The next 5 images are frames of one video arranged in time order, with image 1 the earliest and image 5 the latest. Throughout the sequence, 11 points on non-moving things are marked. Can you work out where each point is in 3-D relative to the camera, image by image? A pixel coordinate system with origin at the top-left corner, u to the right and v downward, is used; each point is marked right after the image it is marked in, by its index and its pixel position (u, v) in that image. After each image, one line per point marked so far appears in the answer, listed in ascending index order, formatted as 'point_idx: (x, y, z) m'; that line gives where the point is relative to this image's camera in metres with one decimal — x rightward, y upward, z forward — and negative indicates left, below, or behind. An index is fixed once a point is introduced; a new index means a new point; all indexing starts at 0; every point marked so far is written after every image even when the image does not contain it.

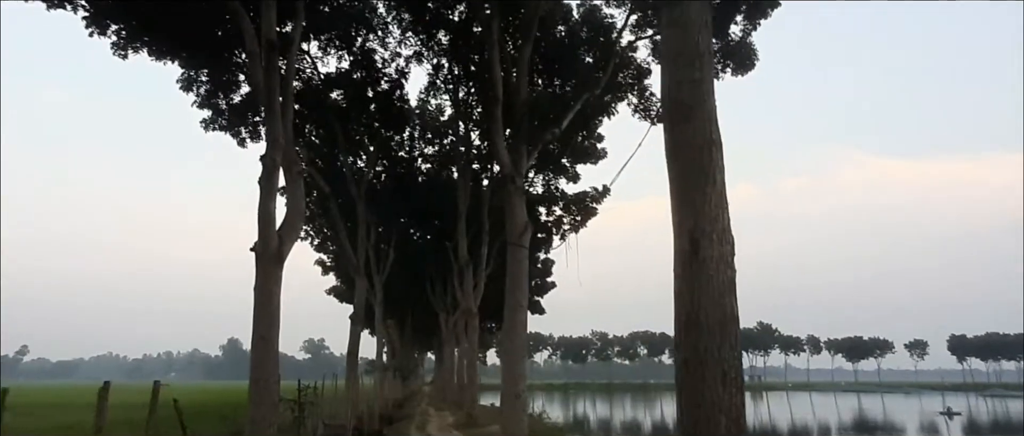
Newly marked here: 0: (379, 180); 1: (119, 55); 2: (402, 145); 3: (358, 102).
0: (-3.2, +0.9, +19.0) m
1: (-5.0, +2.1, +9.7) m
2: (-2.6, +1.7, +18.3) m
3: (-3.1, +2.4, +15.5) m
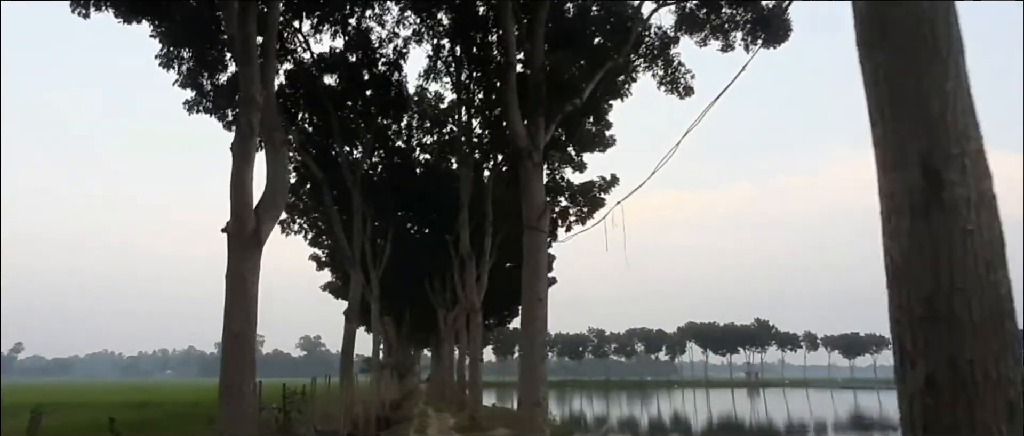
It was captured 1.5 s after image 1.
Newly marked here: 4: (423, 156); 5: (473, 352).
0: (-3.2, +1.1, +18.2) m
1: (-4.9, +2.3, +8.9) m
2: (-2.5, +1.9, +17.5) m
3: (-3.0, +2.5, +14.7) m
4: (-2.1, +1.5, +18.5) m
5: (-0.8, -3.0, +17.9) m
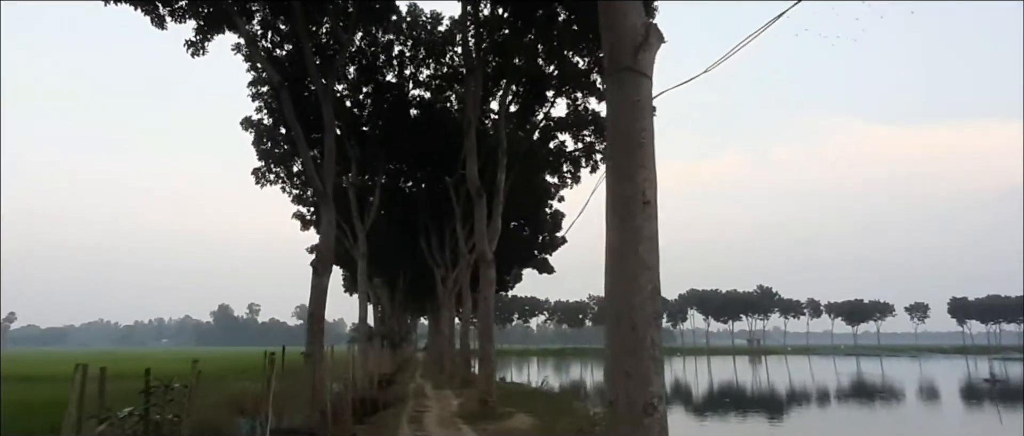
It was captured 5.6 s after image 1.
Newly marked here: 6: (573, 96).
0: (-3.0, +2.2, +15.6) m
1: (-4.6, +3.0, +6.2) m
2: (-2.3, +2.9, +14.8) m
3: (-2.8, +3.5, +12.0) m
4: (-1.9, +2.6, +15.9) m
5: (-0.6, -1.9, +15.4) m
6: (+1.1, +2.3, +14.4) m
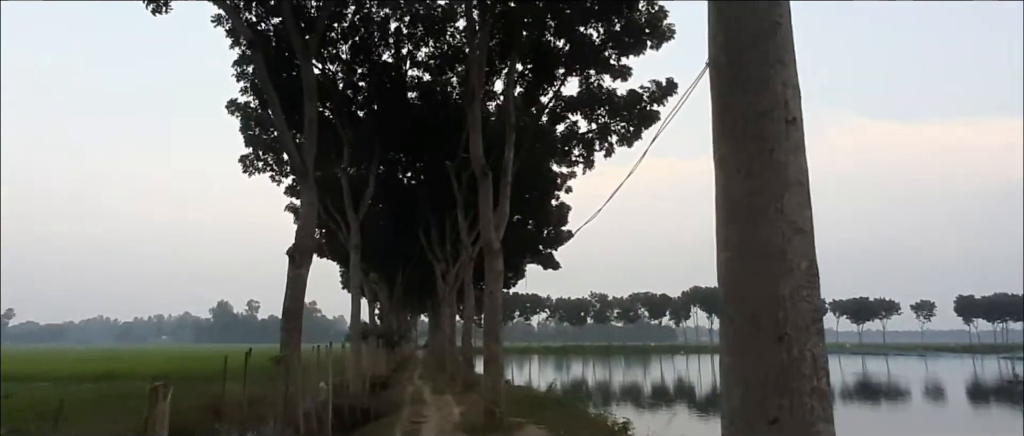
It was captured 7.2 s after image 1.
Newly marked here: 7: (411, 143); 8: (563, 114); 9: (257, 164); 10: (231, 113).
0: (-2.9, +2.3, +14.5) m
1: (-4.5, +3.1, +5.1) m
2: (-2.2, +3.1, +13.7) m
3: (-2.7, +3.7, +10.8) m
4: (-1.8, +2.8, +14.8) m
5: (-0.5, -1.7, +14.3) m
6: (+1.2, +2.5, +13.3) m
7: (-2.1, +1.7, +16.6) m
8: (+1.0, +2.0, +14.8) m
9: (-5.5, +1.2, +16.8) m
10: (-5.5, +2.1, +15.3) m
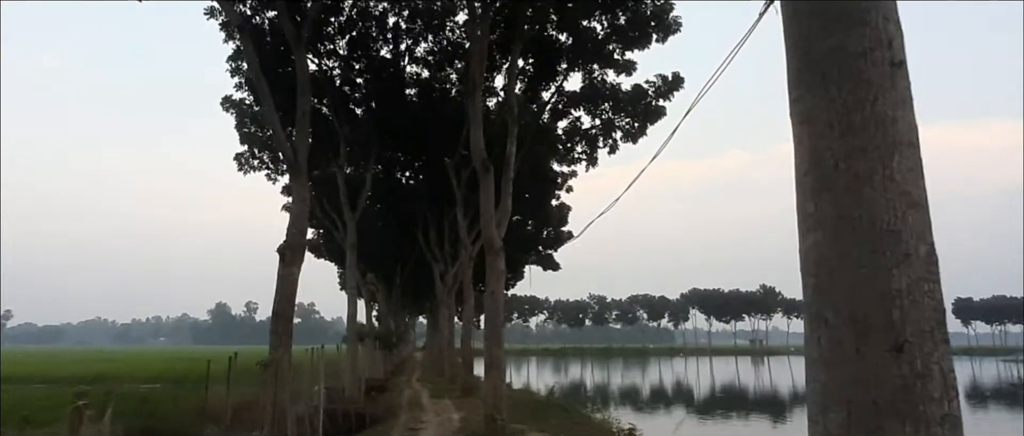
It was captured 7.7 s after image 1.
0: (-2.9, +2.4, +14.1) m
1: (-4.5, +3.2, +4.7) m
2: (-2.2, +3.1, +13.4) m
3: (-2.7, +3.7, +10.5) m
4: (-1.8, +2.8, +14.4) m
5: (-0.5, -1.7, +14.0) m
6: (+1.3, +2.5, +13.0) m
7: (-2.1, +1.7, +16.2) m
8: (+1.0, +2.0, +14.5) m
9: (-5.5, +1.2, +16.5) m
10: (-5.5, +2.1, +14.9) m
